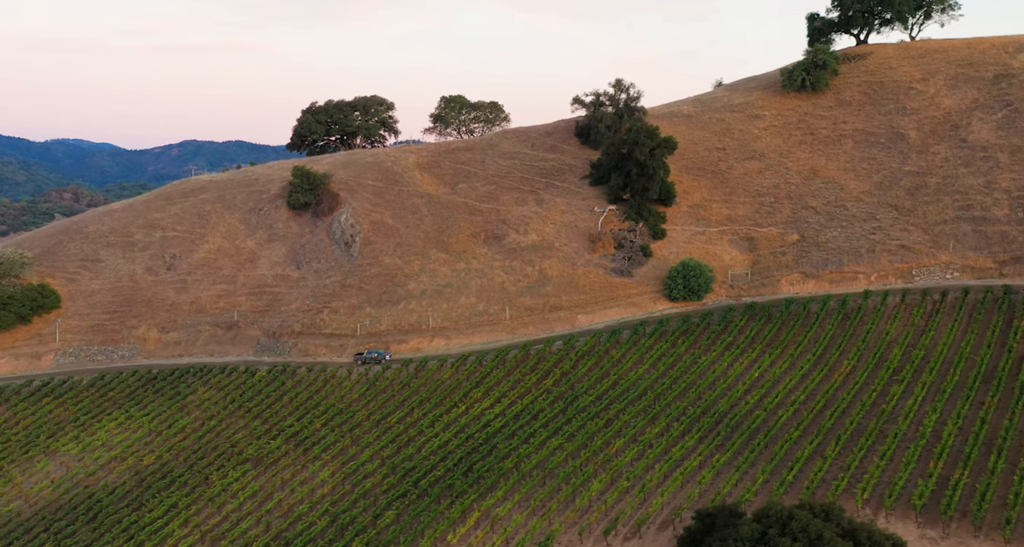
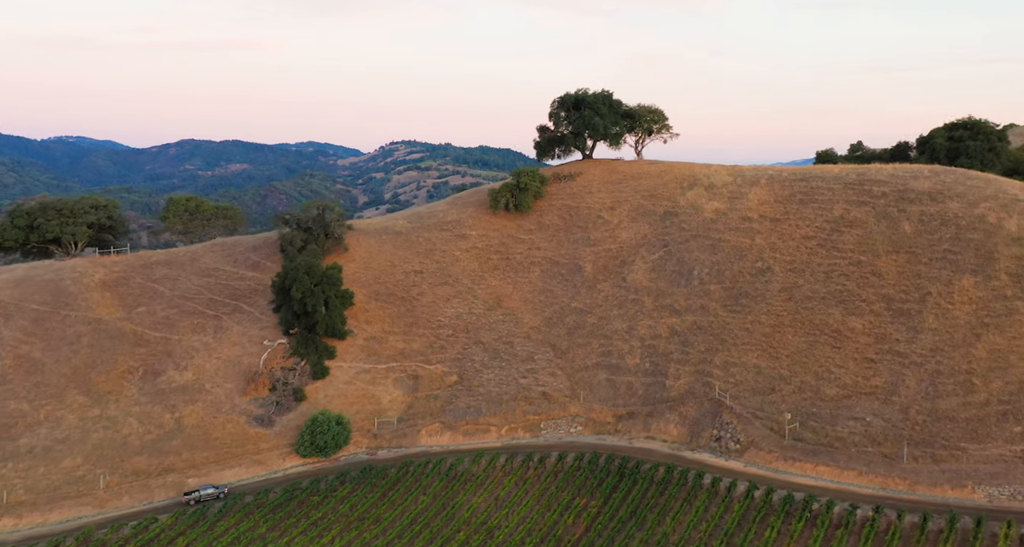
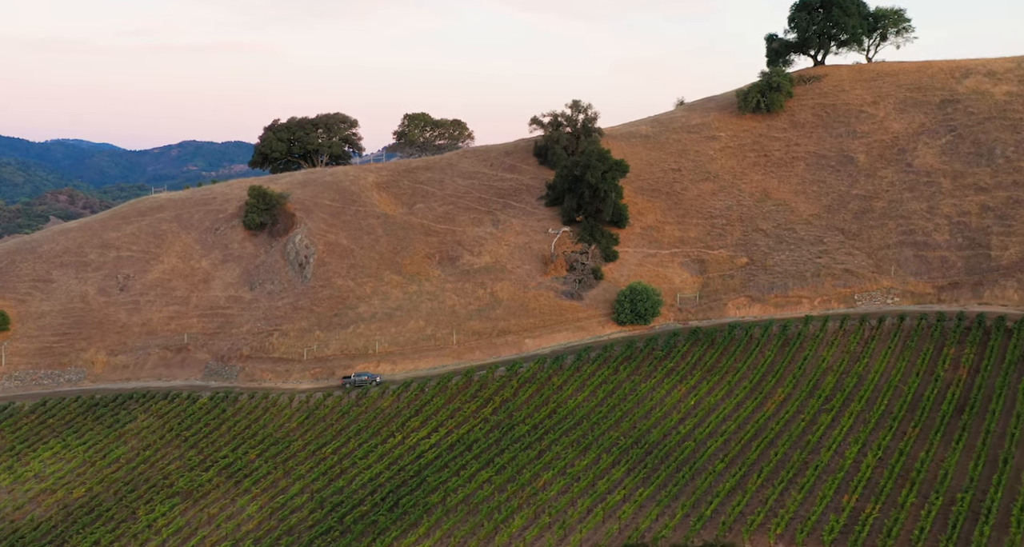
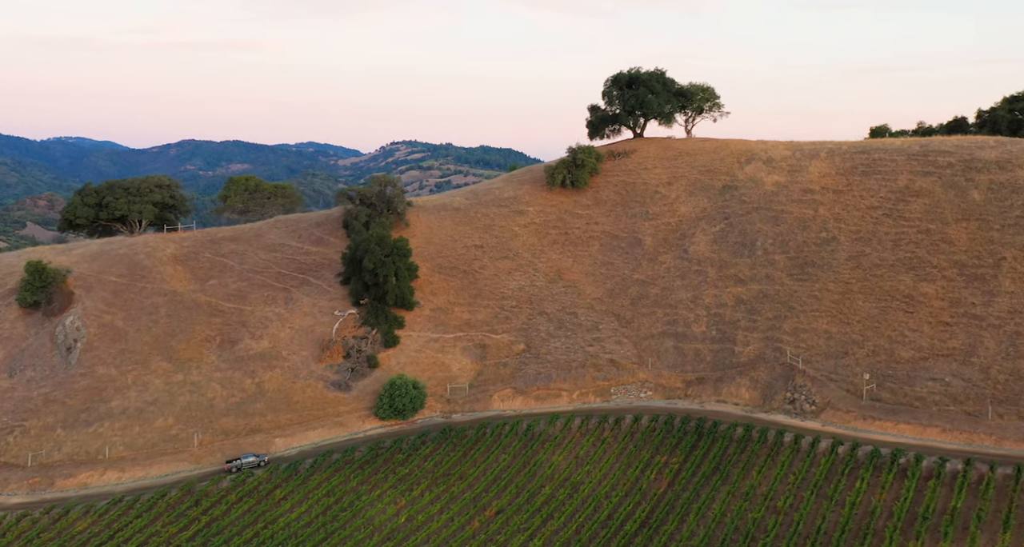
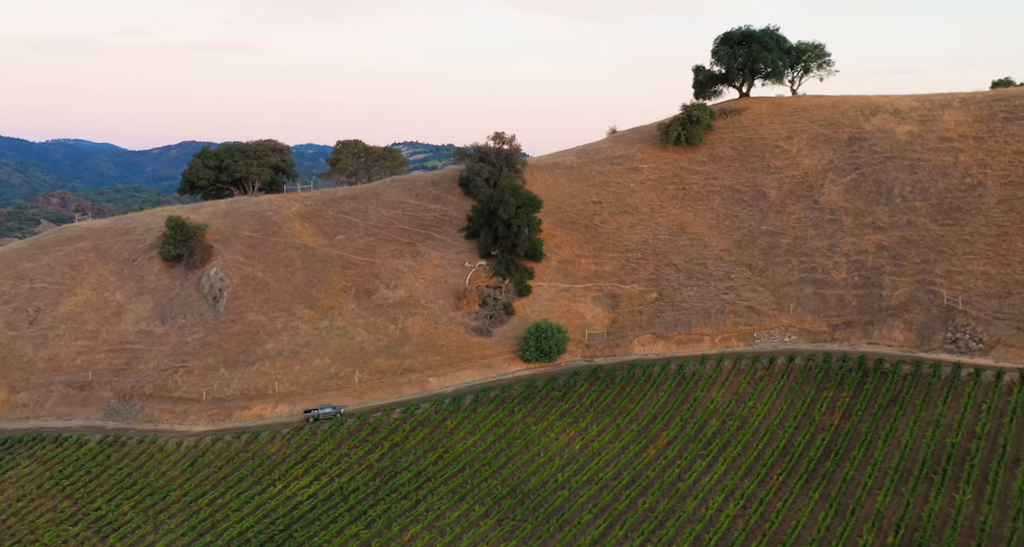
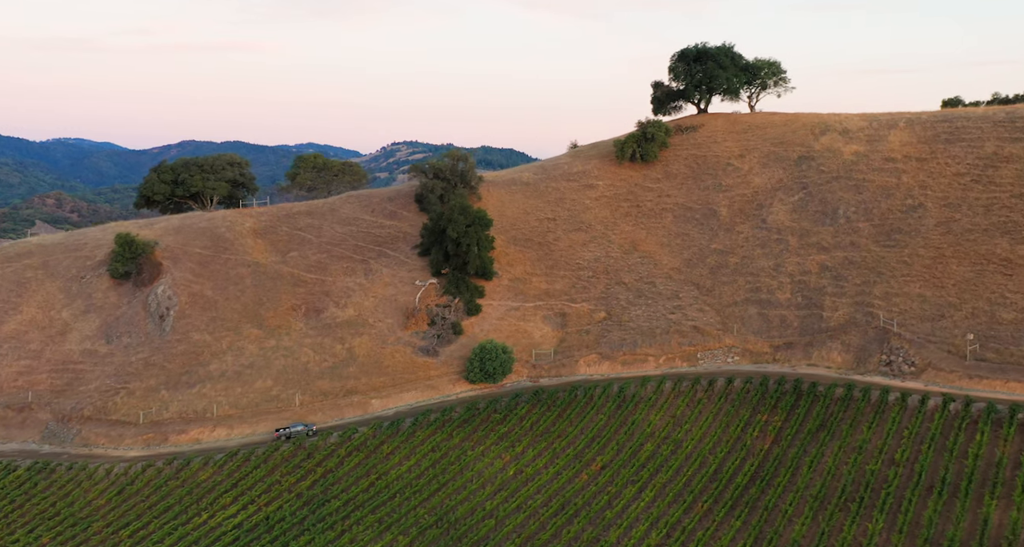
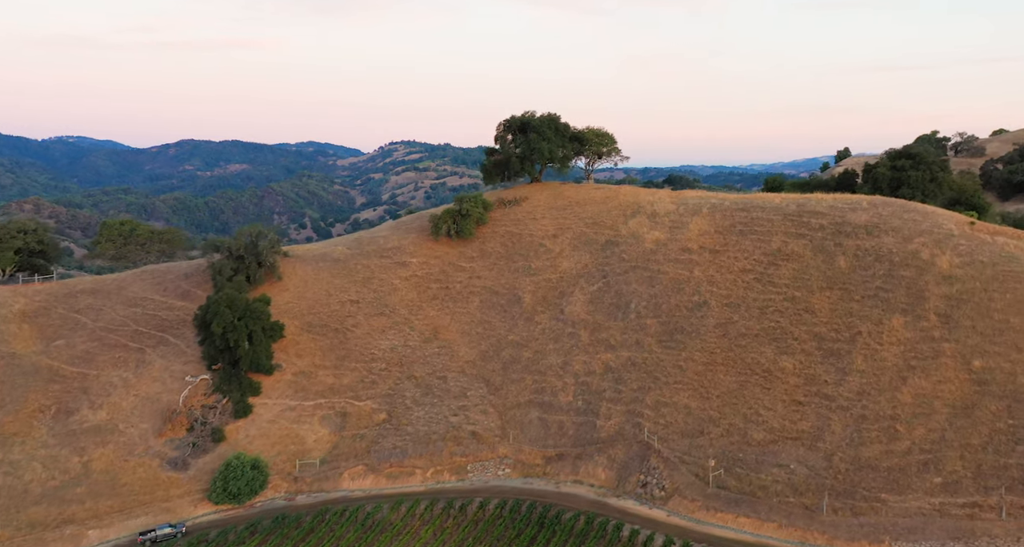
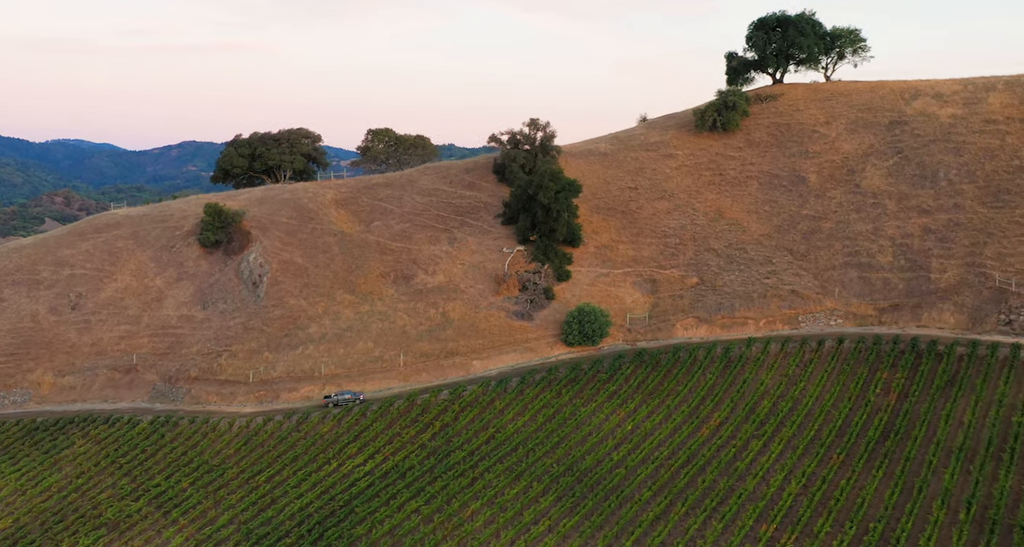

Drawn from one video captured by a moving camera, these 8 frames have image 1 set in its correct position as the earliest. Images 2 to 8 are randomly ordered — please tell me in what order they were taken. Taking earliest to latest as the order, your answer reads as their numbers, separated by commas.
3, 8, 5, 6, 4, 2, 7
